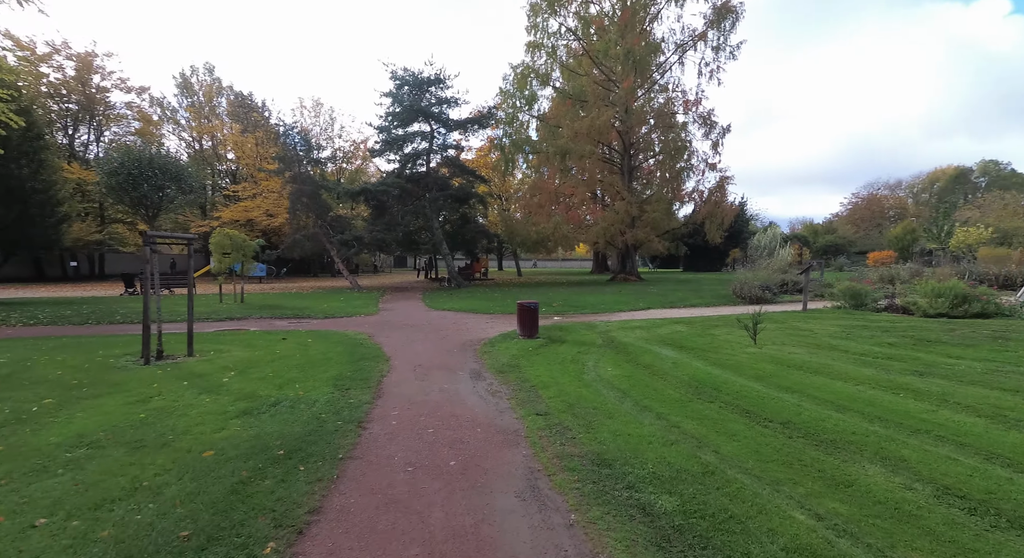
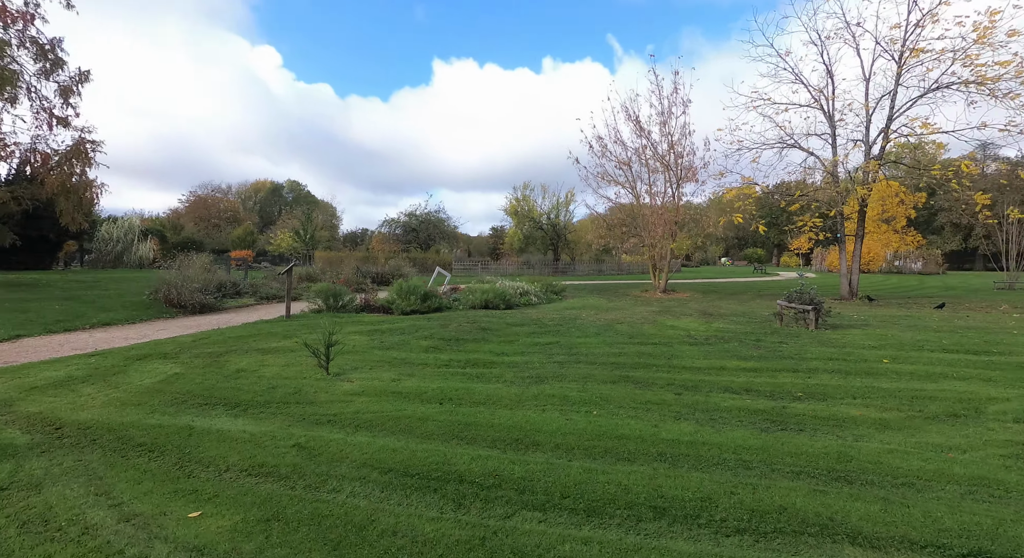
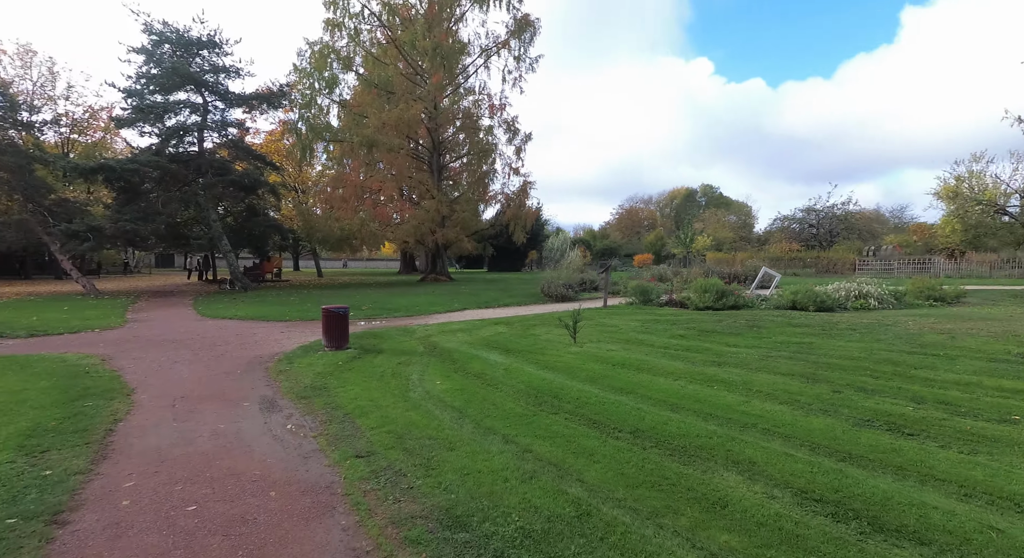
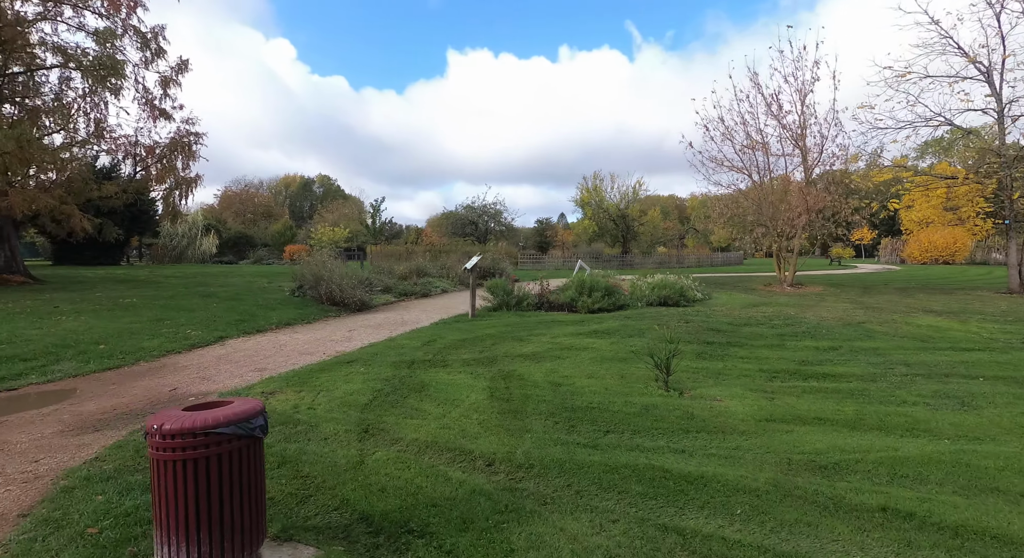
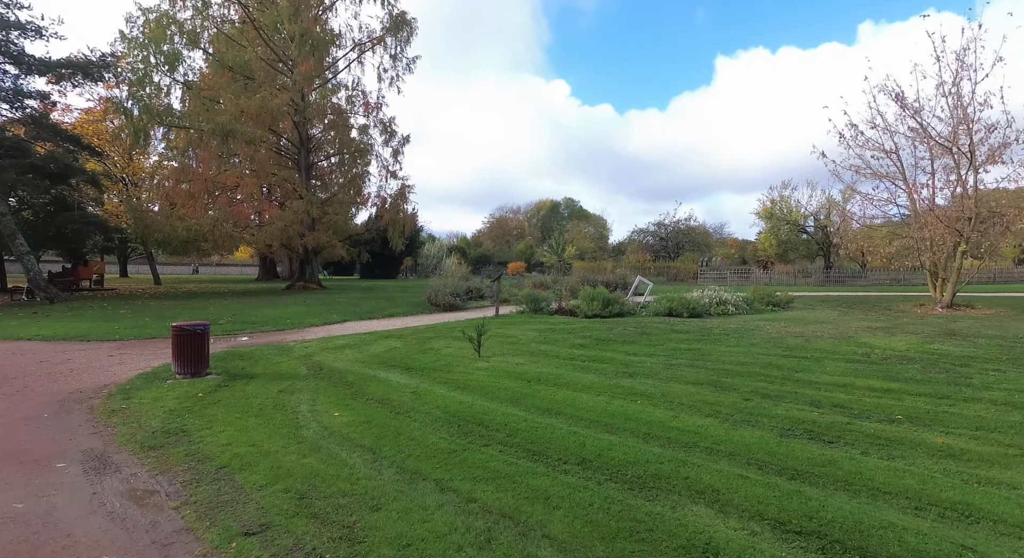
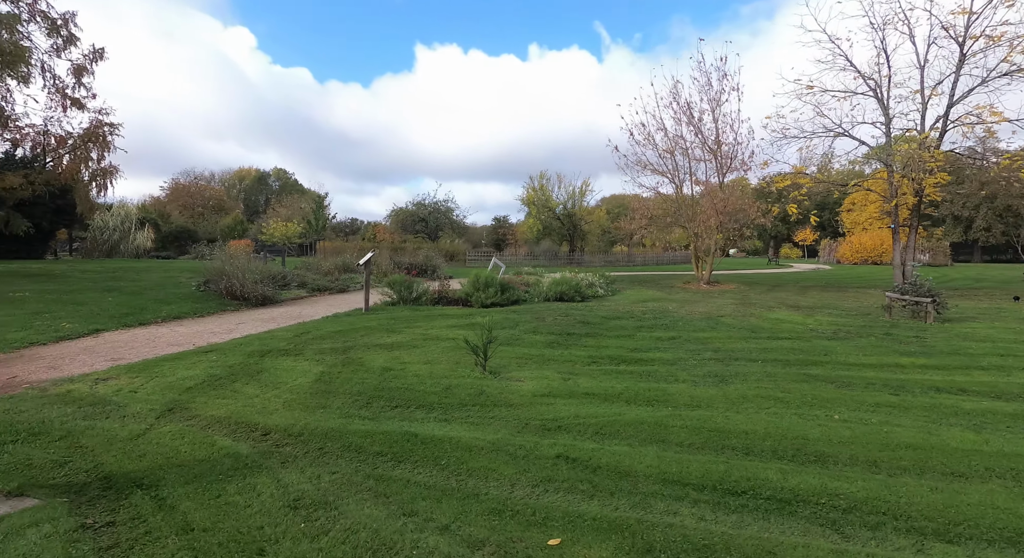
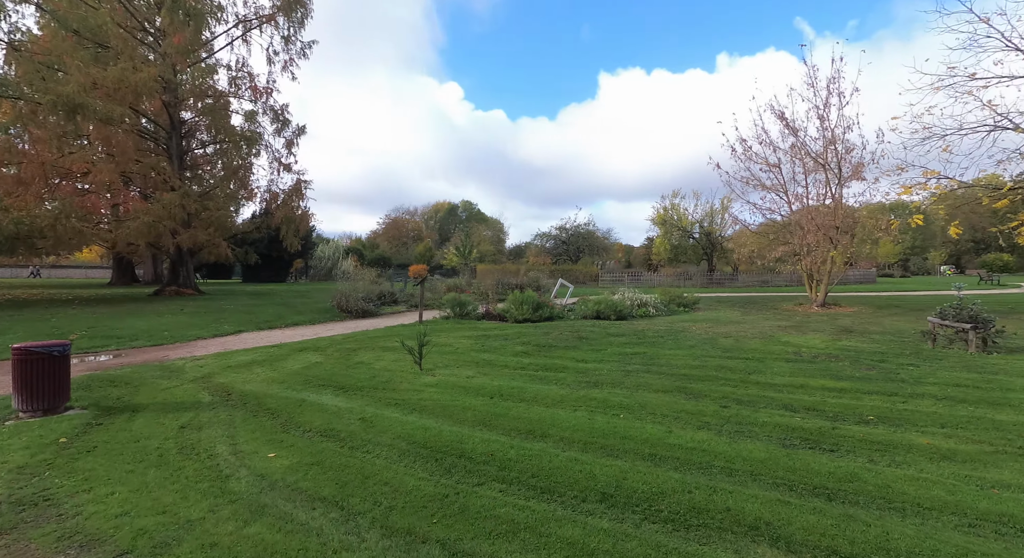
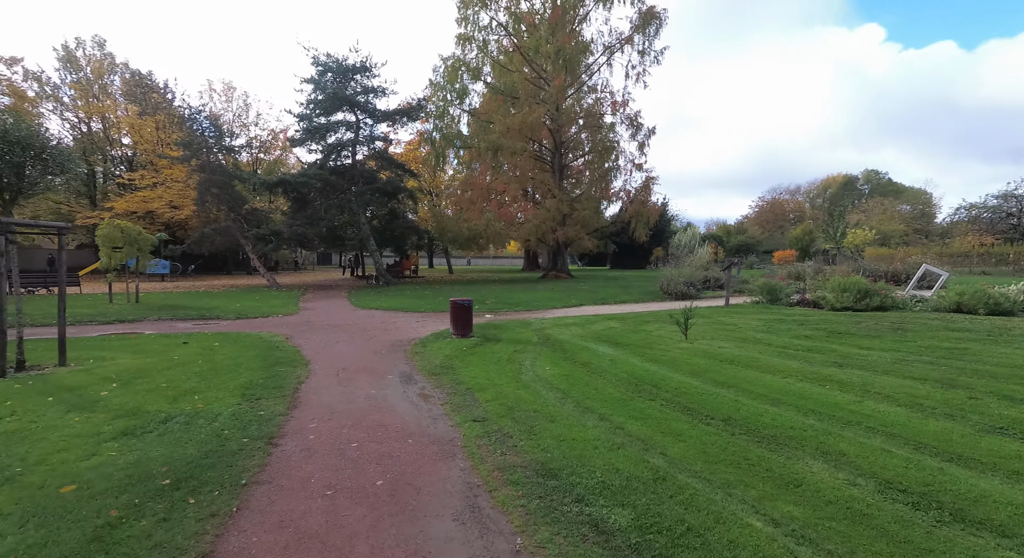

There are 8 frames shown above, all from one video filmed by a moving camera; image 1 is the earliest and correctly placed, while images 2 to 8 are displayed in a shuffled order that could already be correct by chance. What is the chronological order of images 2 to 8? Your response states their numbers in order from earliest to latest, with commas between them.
8, 3, 5, 7, 2, 6, 4
